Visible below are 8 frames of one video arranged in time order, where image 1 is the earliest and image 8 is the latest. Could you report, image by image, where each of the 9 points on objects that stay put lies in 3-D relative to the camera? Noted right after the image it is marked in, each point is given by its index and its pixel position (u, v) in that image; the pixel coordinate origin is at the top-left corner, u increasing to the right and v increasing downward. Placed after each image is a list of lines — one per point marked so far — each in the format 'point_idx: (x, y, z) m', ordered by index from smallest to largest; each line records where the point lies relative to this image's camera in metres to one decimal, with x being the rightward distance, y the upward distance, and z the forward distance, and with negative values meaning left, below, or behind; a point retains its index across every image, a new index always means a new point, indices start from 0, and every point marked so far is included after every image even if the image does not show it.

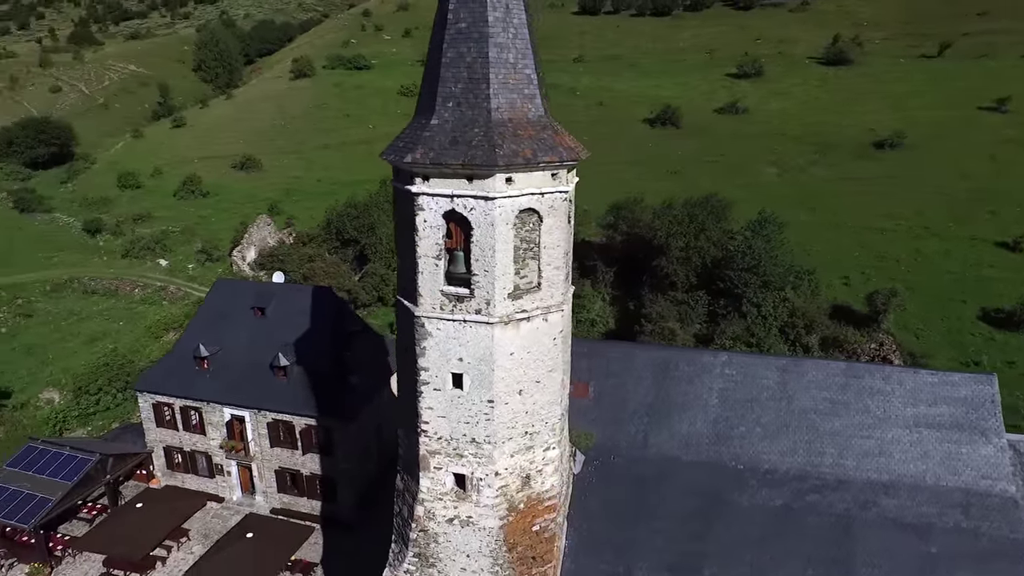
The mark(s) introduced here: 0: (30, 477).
0: (-15.3, -6.0, +20.0) m
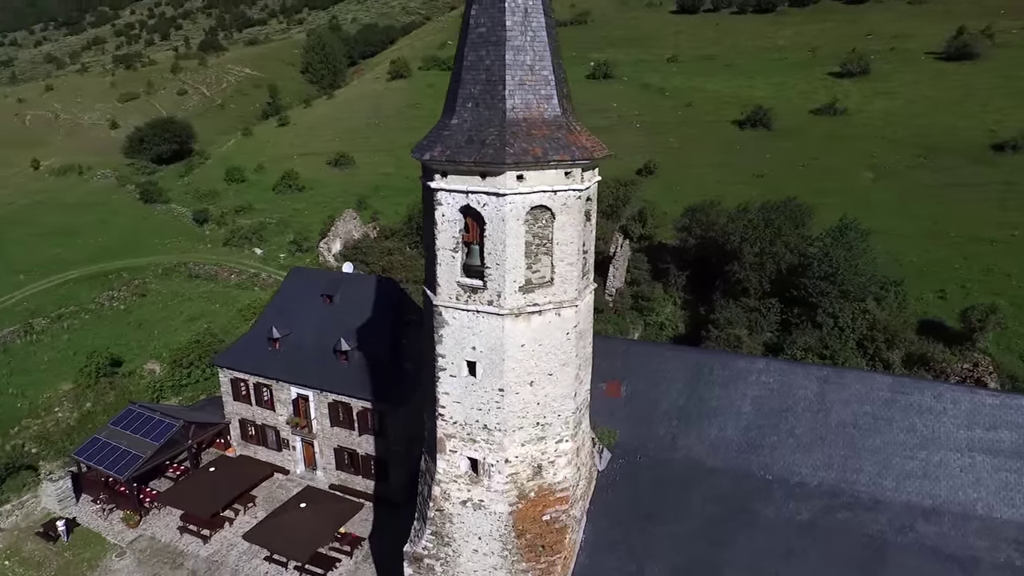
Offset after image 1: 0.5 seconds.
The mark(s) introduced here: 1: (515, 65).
0: (-13.7, -5.3, +22.3) m
1: (0.0, +3.2, +9.1) m
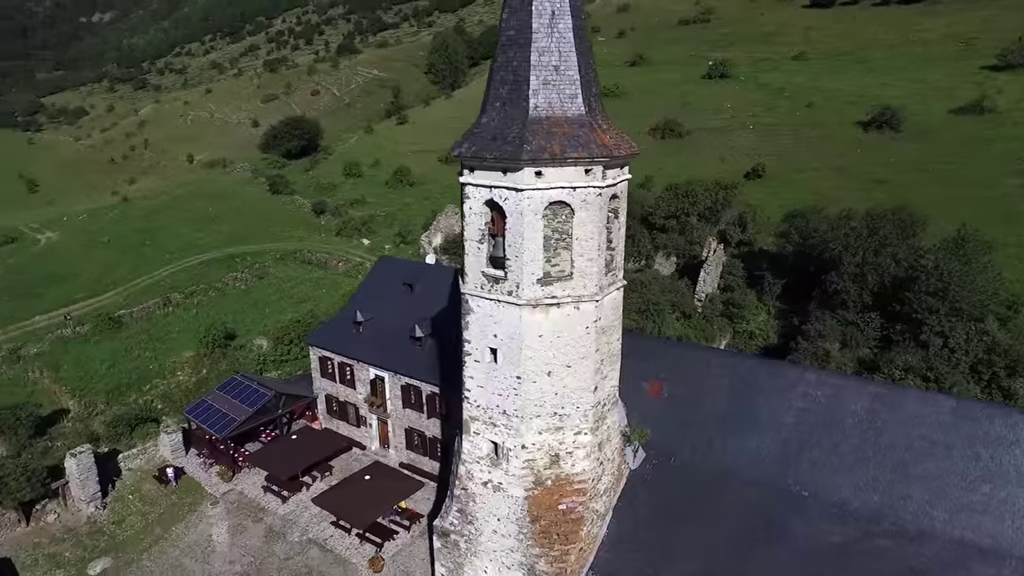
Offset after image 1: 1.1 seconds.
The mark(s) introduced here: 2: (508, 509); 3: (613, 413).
0: (-11.3, -4.5, +24.9) m
1: (+0.4, +3.3, +9.5) m
2: (-0.1, -4.0, +11.3) m
3: (+1.9, -2.3, +11.5) m
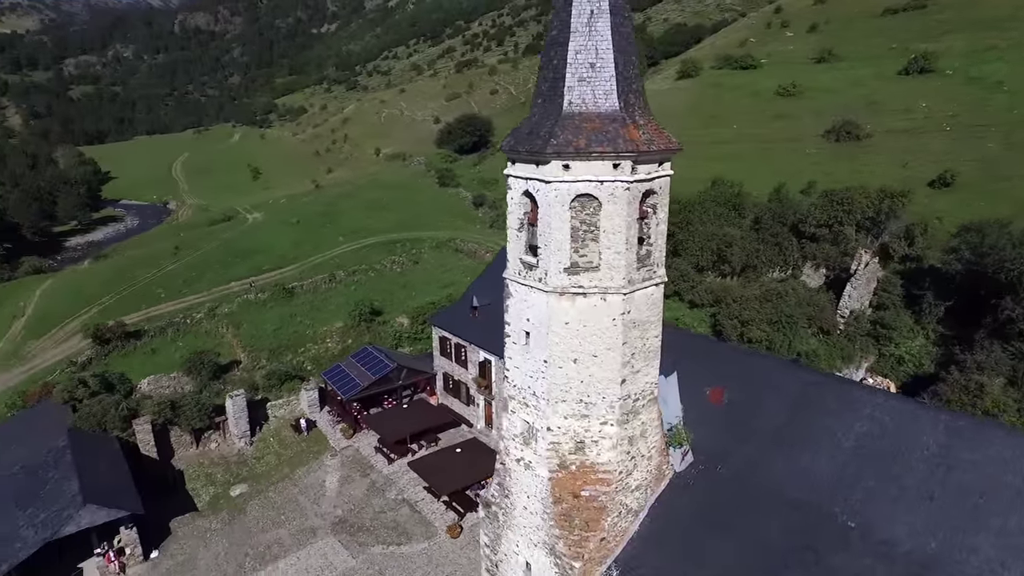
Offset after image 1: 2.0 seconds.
0: (-6.9, -3.5, +27.8) m
1: (+1.0, +3.5, +9.9) m
2: (+0.4, -3.7, +11.8) m
3: (+2.5, -2.2, +11.5) m
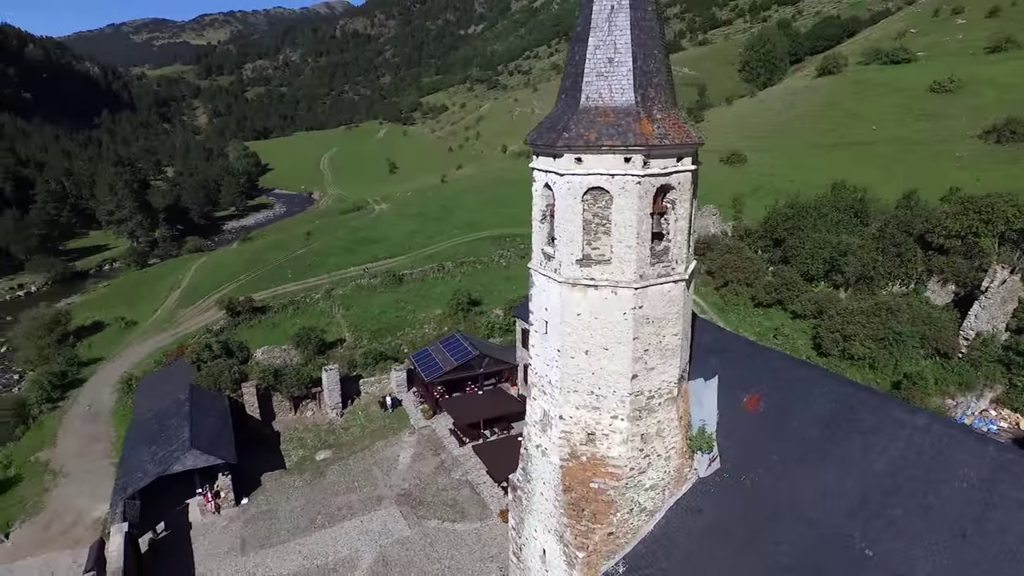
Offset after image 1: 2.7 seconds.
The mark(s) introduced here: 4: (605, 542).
0: (-3.3, -3.0, +29.2) m
1: (+1.3, +3.6, +10.0) m
2: (+0.7, -3.6, +12.0) m
3: (+2.8, -2.2, +11.3) m
4: (+1.7, -4.7, +11.6) m
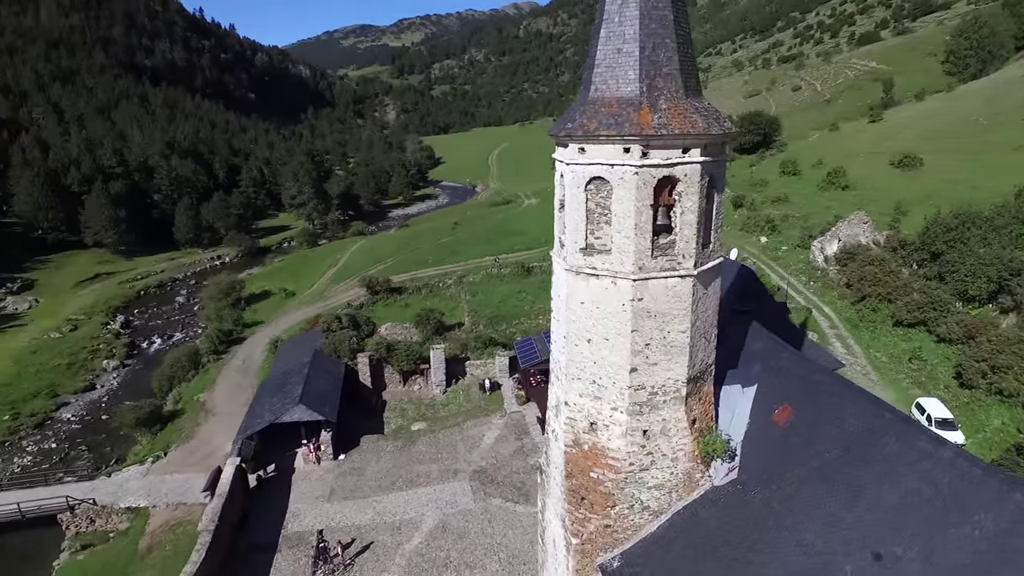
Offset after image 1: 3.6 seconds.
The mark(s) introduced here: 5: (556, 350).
0: (+1.3, -2.6, +29.9) m
1: (+1.5, +3.8, +10.0) m
2: (+0.9, -3.3, +12.3) m
3: (+2.8, -2.1, +11.1) m
4: (+1.7, -4.6, +11.6) m
5: (+0.8, -1.2, +11.9) m
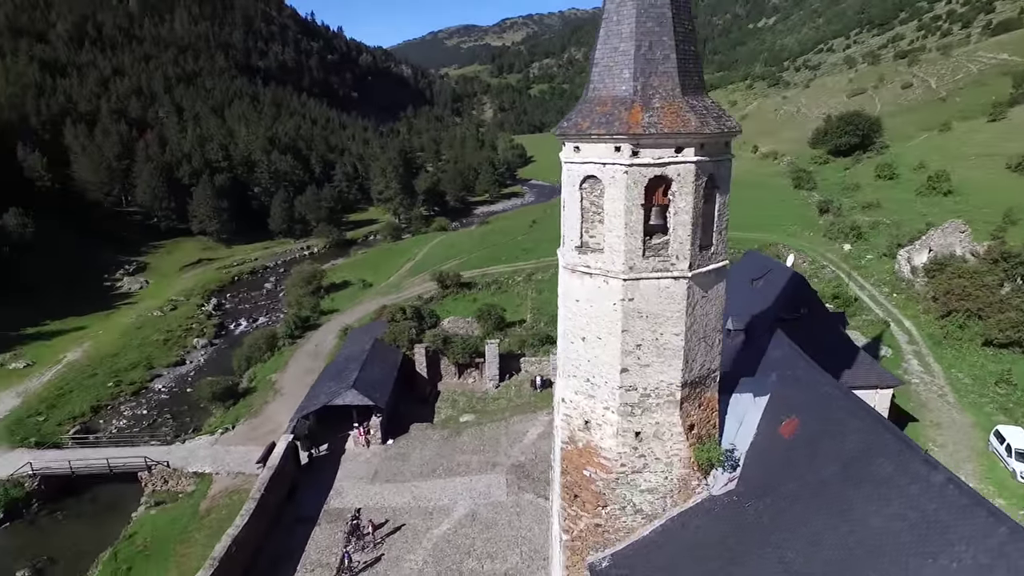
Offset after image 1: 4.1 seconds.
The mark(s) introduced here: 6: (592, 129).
0: (+3.8, -2.6, +29.8) m
1: (+1.5, +3.8, +10.0) m
2: (+0.9, -3.3, +12.4) m
3: (+2.7, -2.1, +10.9) m
4: (+1.5, -4.5, +11.6) m
5: (+0.9, -1.2, +12.0) m
6: (+1.2, +2.5, +9.7) m
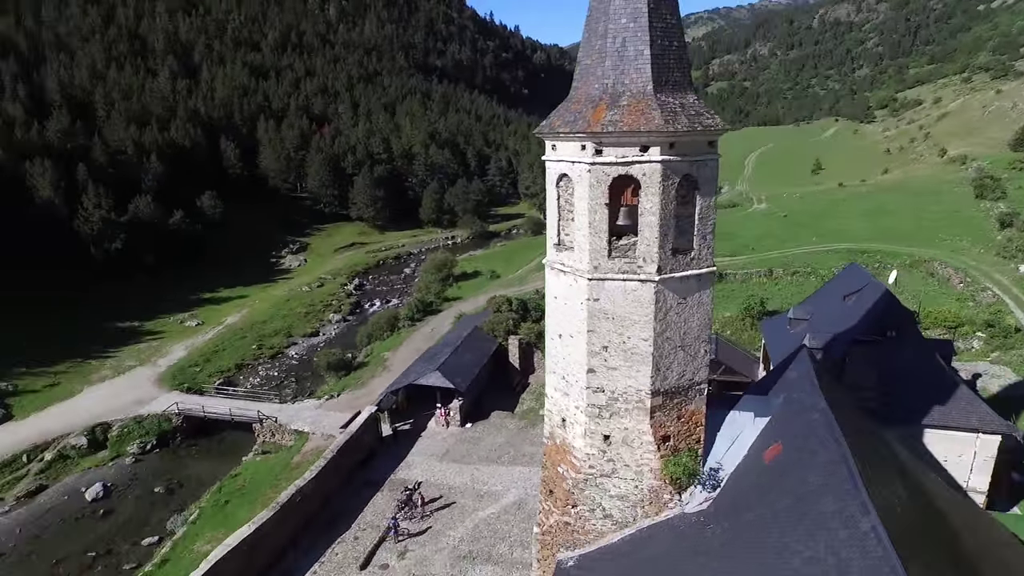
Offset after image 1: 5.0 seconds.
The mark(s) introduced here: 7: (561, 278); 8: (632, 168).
0: (+7.8, -2.8, +28.6) m
1: (+1.1, +3.9, +10.0) m
2: (+0.6, -3.2, +12.5) m
3: (+2.1, -2.2, +10.6) m
4: (+1.0, -4.5, +11.6) m
5: (+0.7, -1.1, +12.1) m
6: (+0.7, +2.5, +9.8) m
7: (+0.8, +0.2, +10.7) m
8: (+1.8, +1.8, +9.5) m
